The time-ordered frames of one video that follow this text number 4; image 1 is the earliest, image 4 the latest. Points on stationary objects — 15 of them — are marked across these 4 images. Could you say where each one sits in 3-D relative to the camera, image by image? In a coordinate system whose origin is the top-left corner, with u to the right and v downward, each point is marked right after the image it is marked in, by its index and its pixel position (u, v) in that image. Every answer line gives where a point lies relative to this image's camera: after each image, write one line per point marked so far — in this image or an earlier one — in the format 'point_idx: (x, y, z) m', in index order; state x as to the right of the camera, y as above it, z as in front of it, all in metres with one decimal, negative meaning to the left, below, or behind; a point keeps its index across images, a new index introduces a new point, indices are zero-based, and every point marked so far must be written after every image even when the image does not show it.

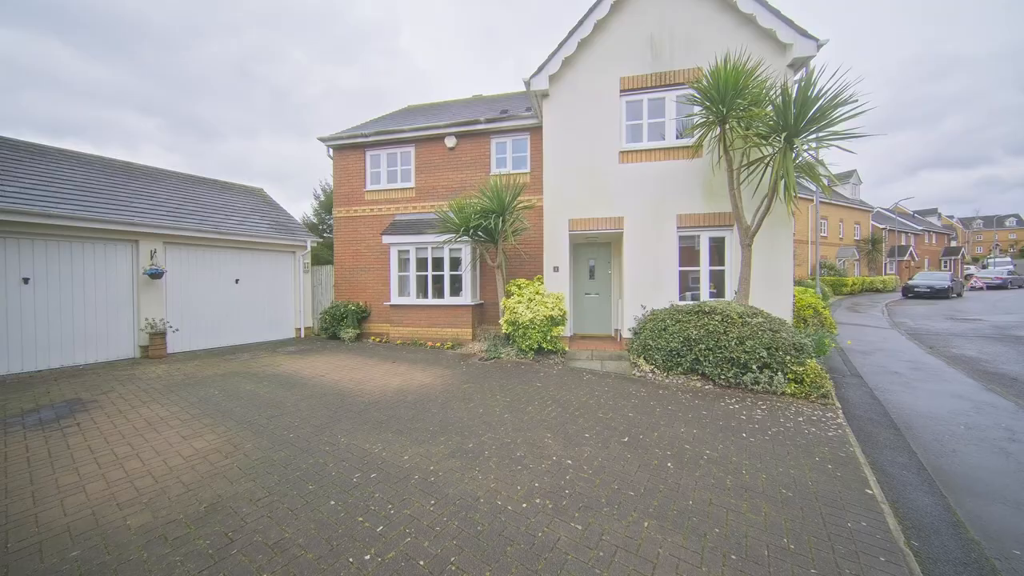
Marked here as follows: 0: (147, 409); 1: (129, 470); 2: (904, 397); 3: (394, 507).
0: (-5.5, -1.8, +5.2) m
1: (-4.0, -1.9, +3.6) m
2: (+6.5, -1.8, +5.7) m
3: (-1.0, -1.9, +2.9) m
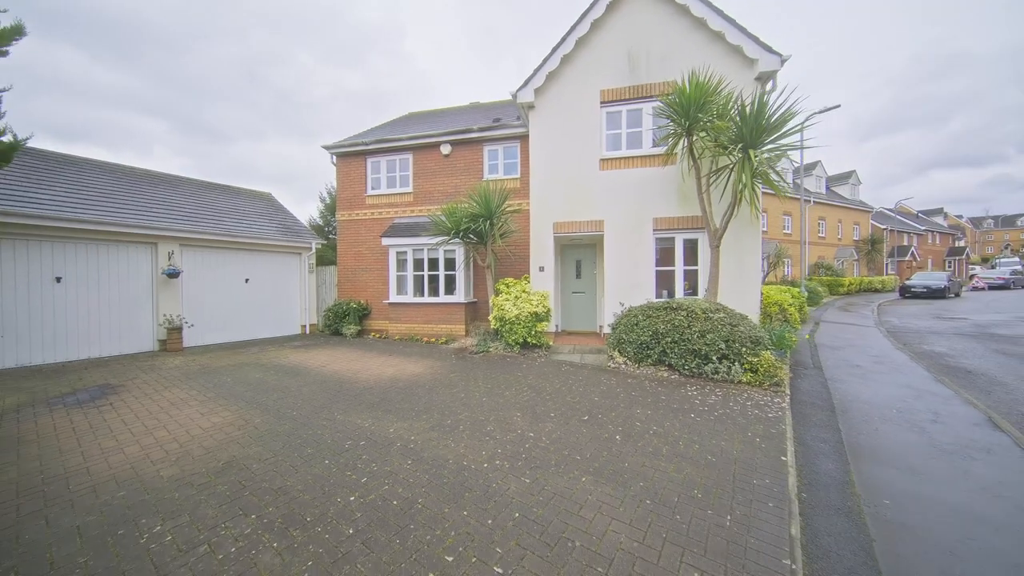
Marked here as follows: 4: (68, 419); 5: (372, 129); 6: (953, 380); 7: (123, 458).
0: (-5.9, -1.8, +5.9) m
1: (-4.4, -1.8, +4.2) m
2: (+6.2, -1.8, +6.2) m
3: (-1.4, -1.8, +3.5) m
4: (-6.2, -1.8, +4.8) m
5: (-5.4, +6.1, +13.1) m
6: (+8.7, -1.8, +6.8) m
7: (-4.3, -1.9, +3.8) m
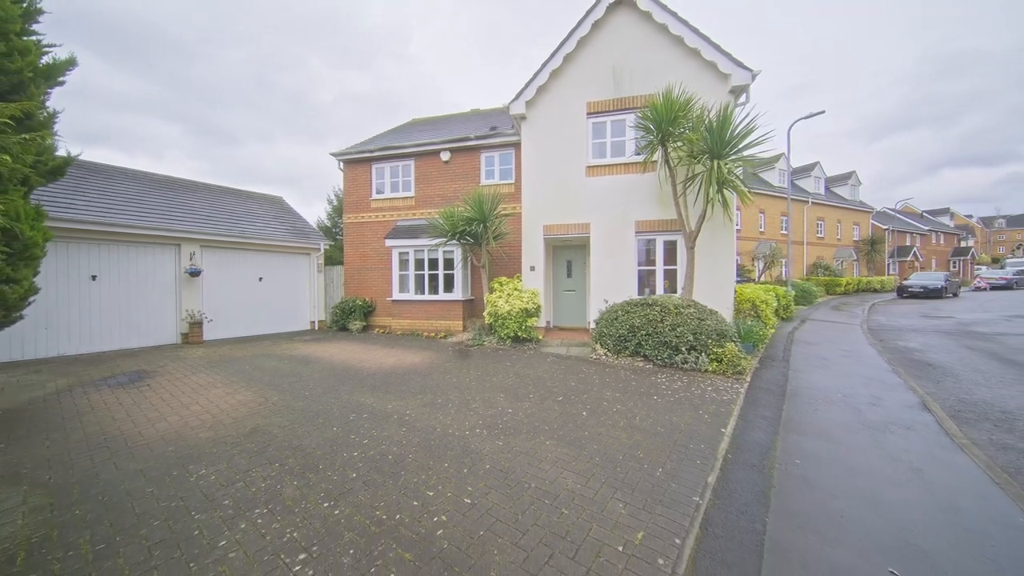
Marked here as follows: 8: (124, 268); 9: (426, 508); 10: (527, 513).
0: (-6.1, -1.7, +6.6) m
1: (-4.6, -1.8, +5.0) m
2: (+5.9, -1.7, +6.8) m
3: (-1.7, -1.8, +4.2) m
4: (-6.4, -1.8, +5.5) m
5: (-5.5, +6.2, +13.9) m
6: (+8.4, -1.8, +7.3) m
7: (-4.5, -1.8, +4.5) m
8: (-10.3, +0.5, +9.1) m
9: (-0.7, -1.9, +2.9) m
10: (+0.1, -1.9, +2.8) m
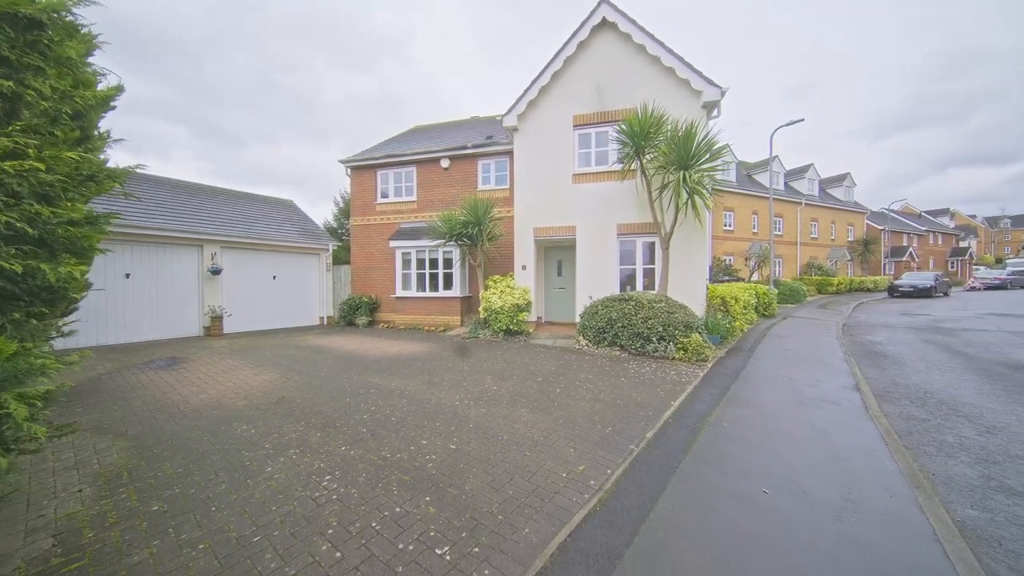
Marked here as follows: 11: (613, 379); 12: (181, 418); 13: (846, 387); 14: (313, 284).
0: (-6.4, -1.6, +7.6) m
1: (-4.9, -1.7, +5.9) m
2: (+5.7, -1.7, +7.6) m
3: (-1.9, -1.7, +5.1) m
4: (-6.7, -1.7, +6.4) m
5: (-5.6, +6.2, +14.8) m
6: (+8.2, -1.7, +8.1) m
7: (-4.8, -1.7, +5.4) m
8: (-10.6, +0.6, +10.1) m
9: (-1.0, -1.8, +3.8) m
10: (-0.2, -1.8, +3.7) m
11: (+1.8, -1.7, +6.3) m
12: (-4.4, -1.7, +4.6) m
13: (+5.9, -1.8, +6.1) m
14: (-7.9, +0.2, +13.6) m
